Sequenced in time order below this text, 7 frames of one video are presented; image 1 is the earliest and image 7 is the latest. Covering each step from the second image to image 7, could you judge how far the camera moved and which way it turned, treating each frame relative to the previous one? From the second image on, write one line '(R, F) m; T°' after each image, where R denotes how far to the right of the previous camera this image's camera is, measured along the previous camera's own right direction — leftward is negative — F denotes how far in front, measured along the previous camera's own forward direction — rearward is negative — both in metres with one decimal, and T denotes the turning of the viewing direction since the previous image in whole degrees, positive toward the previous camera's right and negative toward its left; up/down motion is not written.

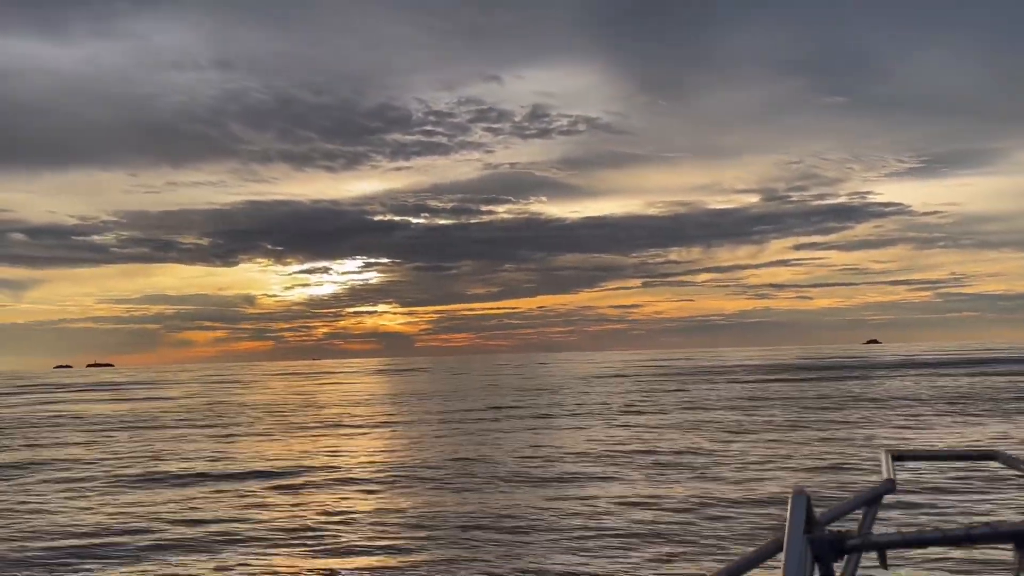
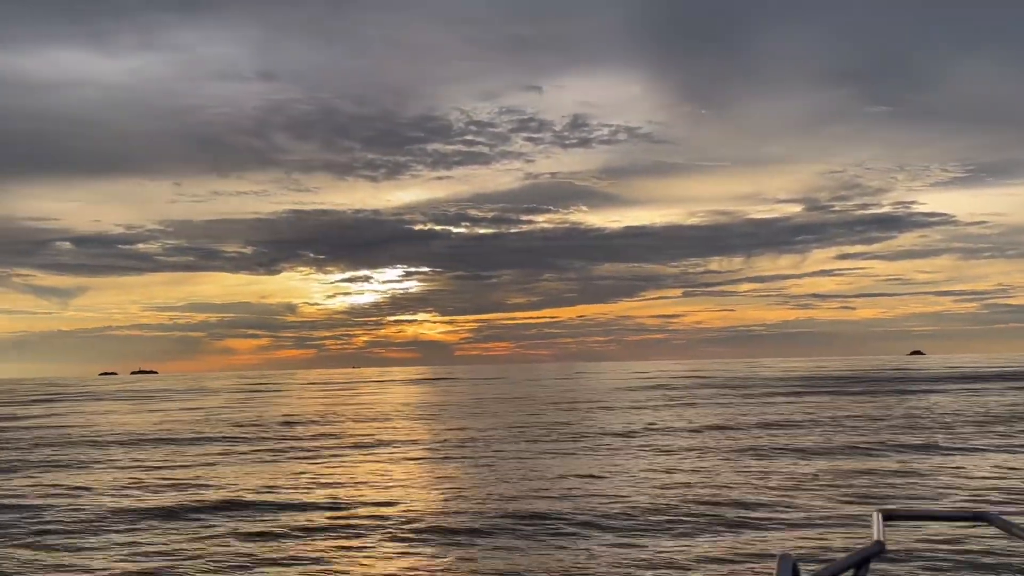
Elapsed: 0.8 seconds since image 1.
(+1.3, -0.2) m; -2°
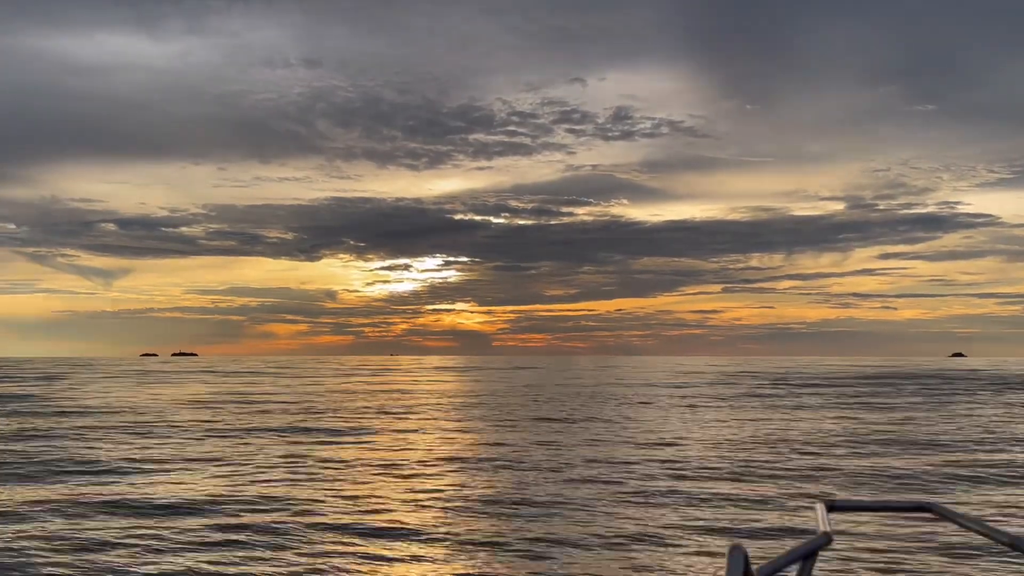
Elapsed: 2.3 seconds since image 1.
(+0.6, -0.2) m; -2°
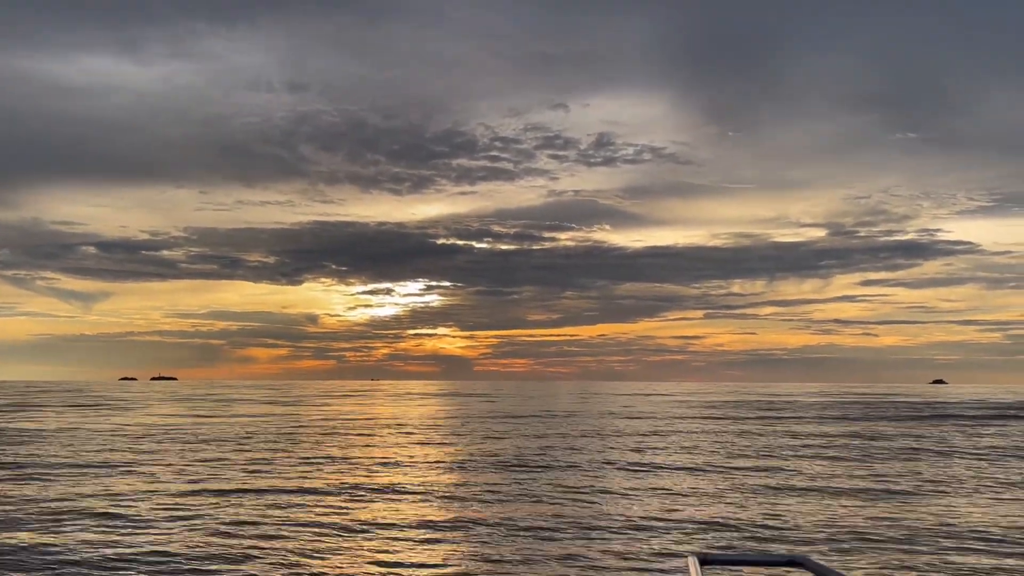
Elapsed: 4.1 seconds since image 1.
(-2.3, +0.4) m; +1°
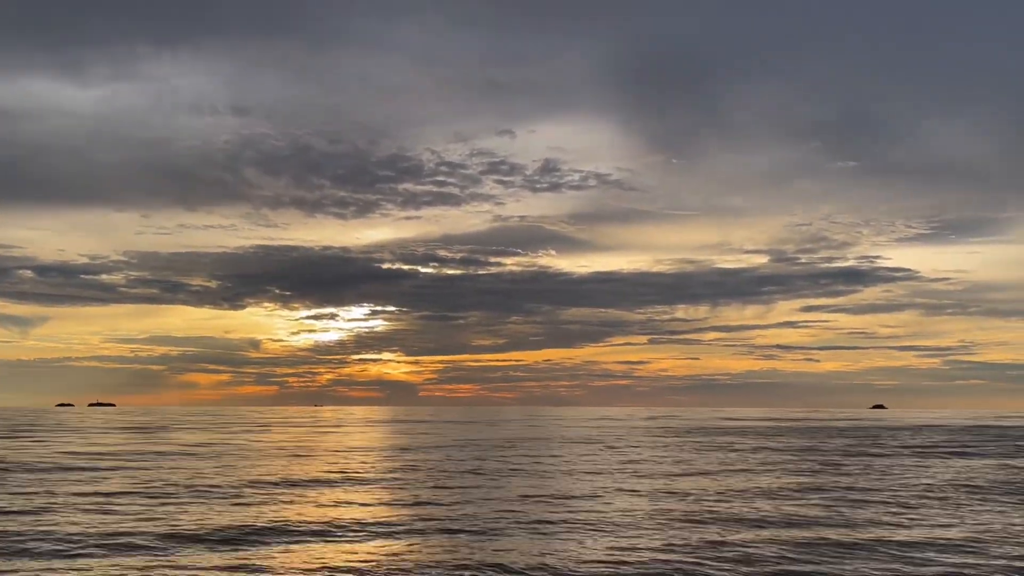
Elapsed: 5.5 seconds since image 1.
(-1.0, +0.3) m; +3°
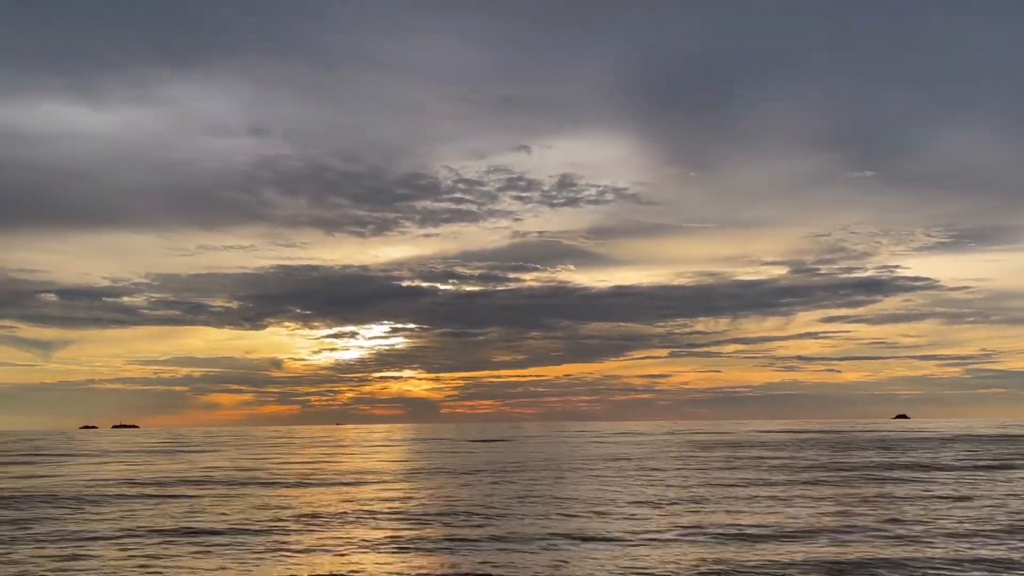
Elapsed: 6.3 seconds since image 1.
(-0.5, -0.6) m; -1°
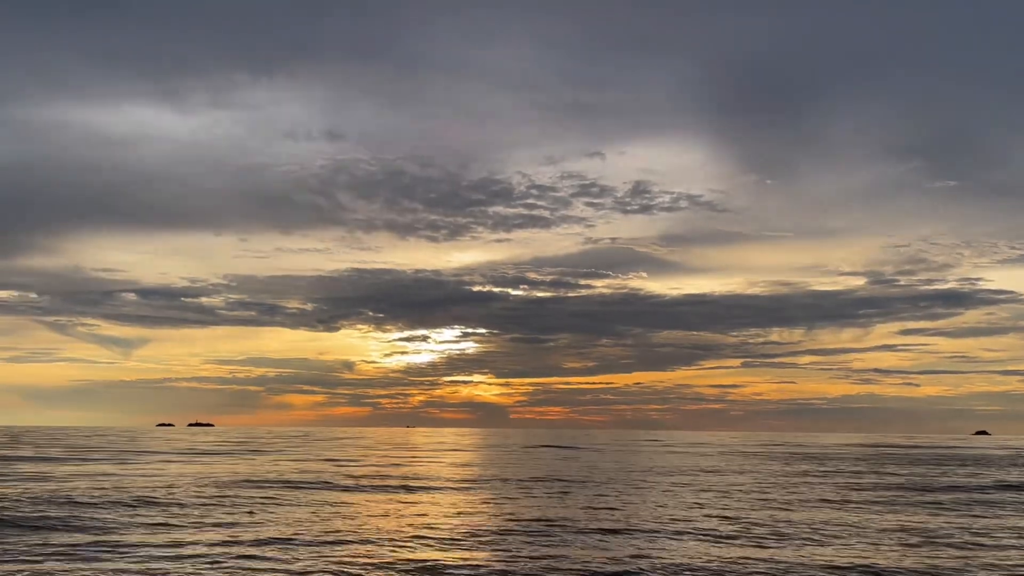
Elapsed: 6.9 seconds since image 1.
(+1.3, +0.5) m; -4°
